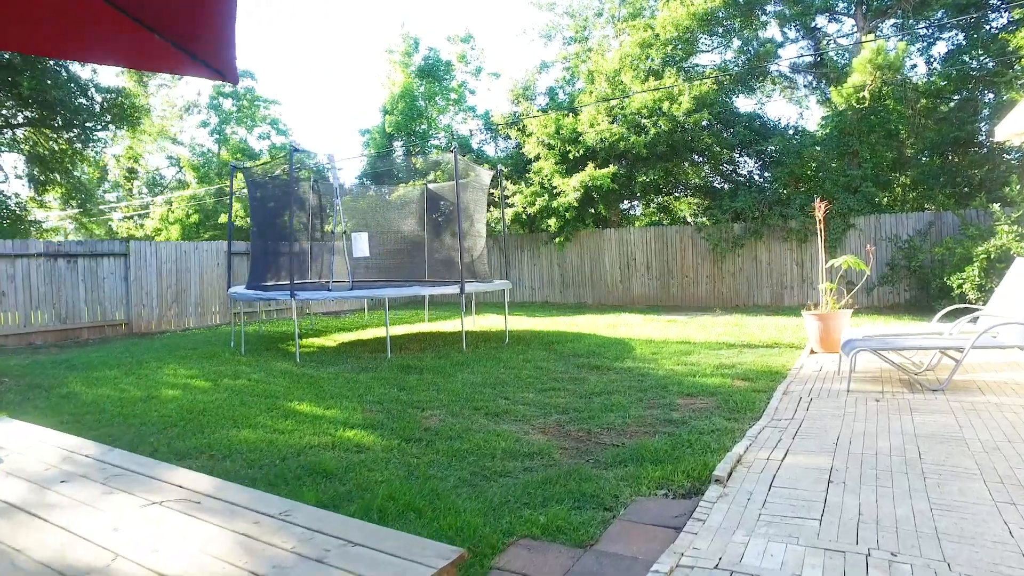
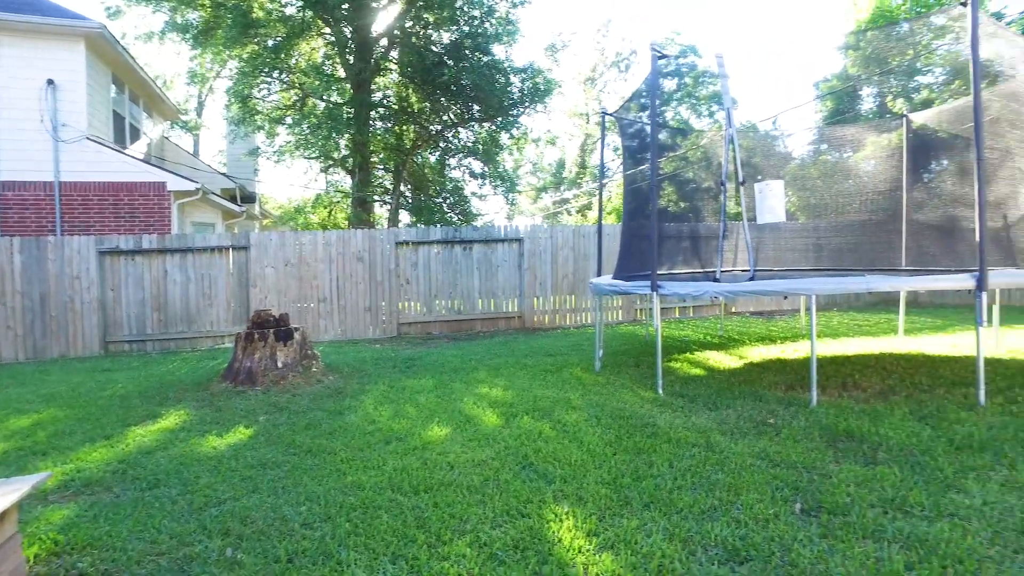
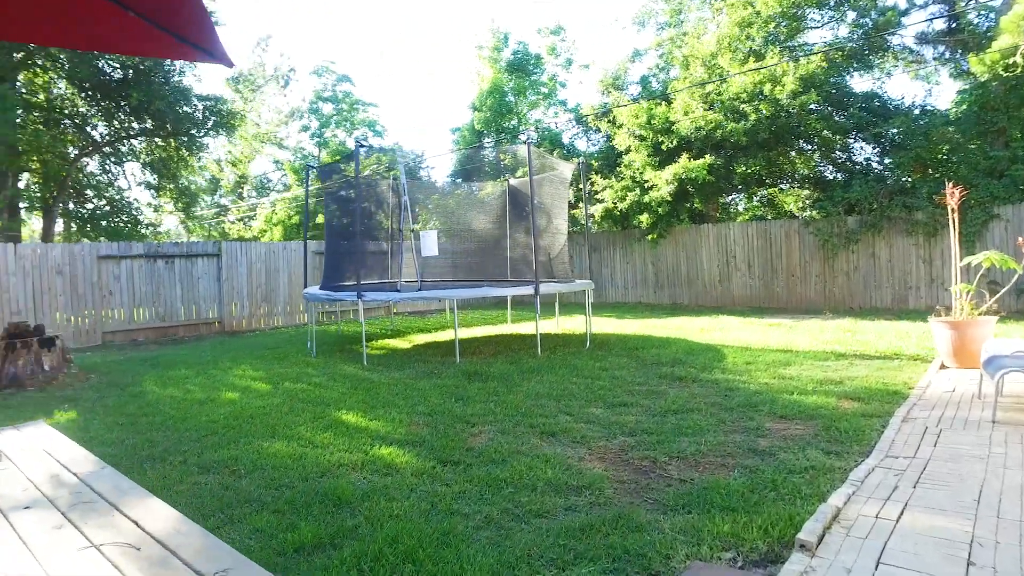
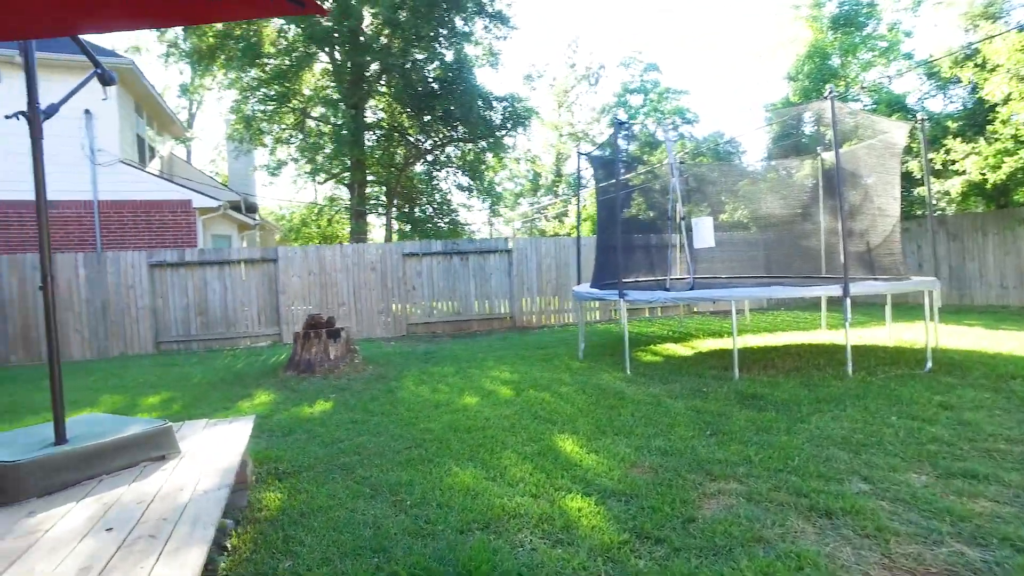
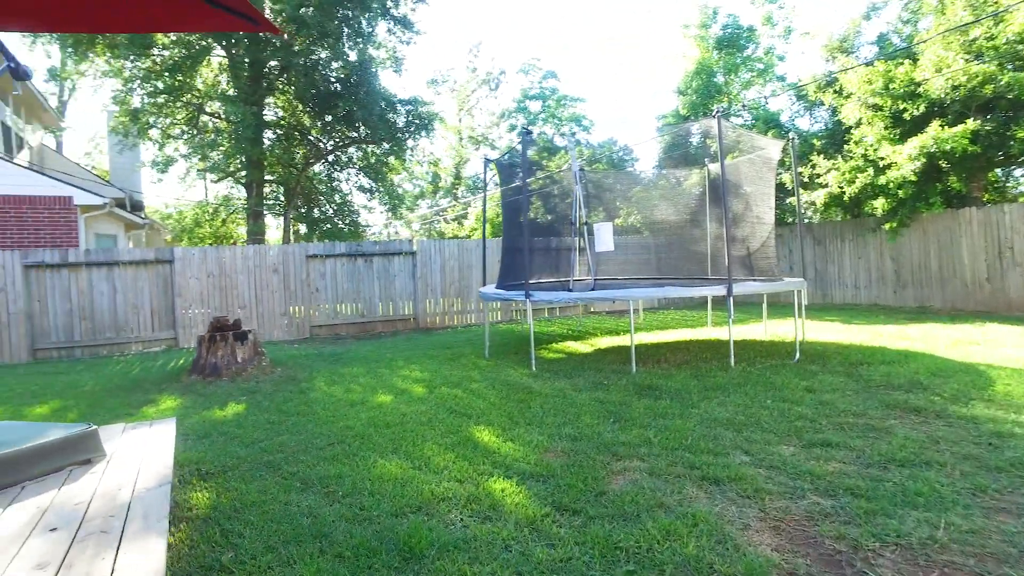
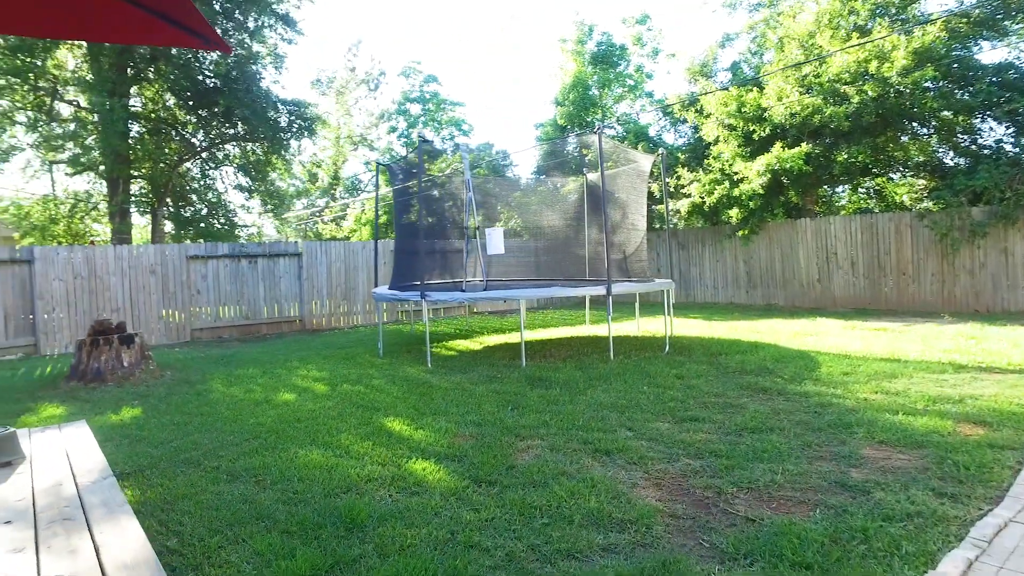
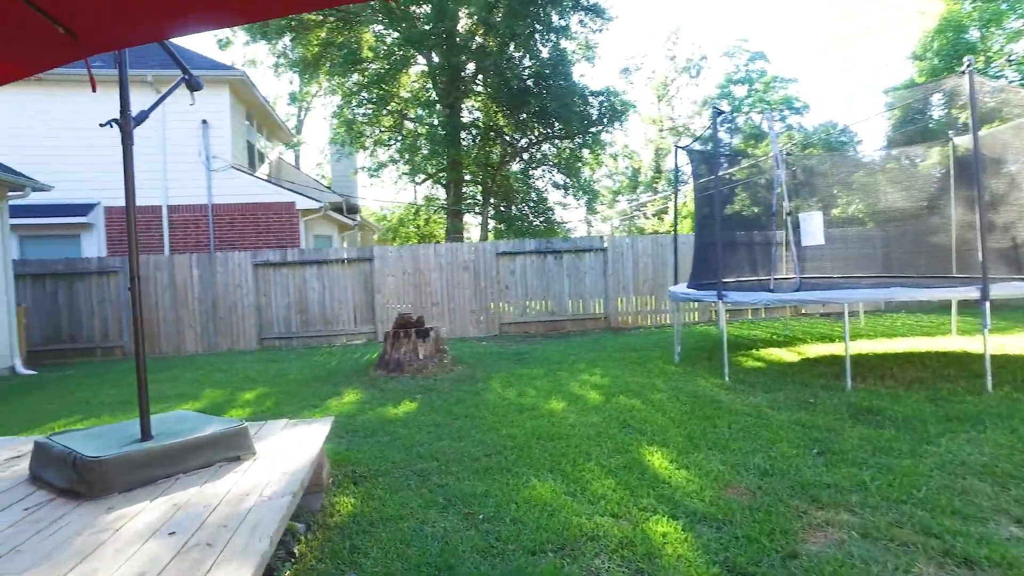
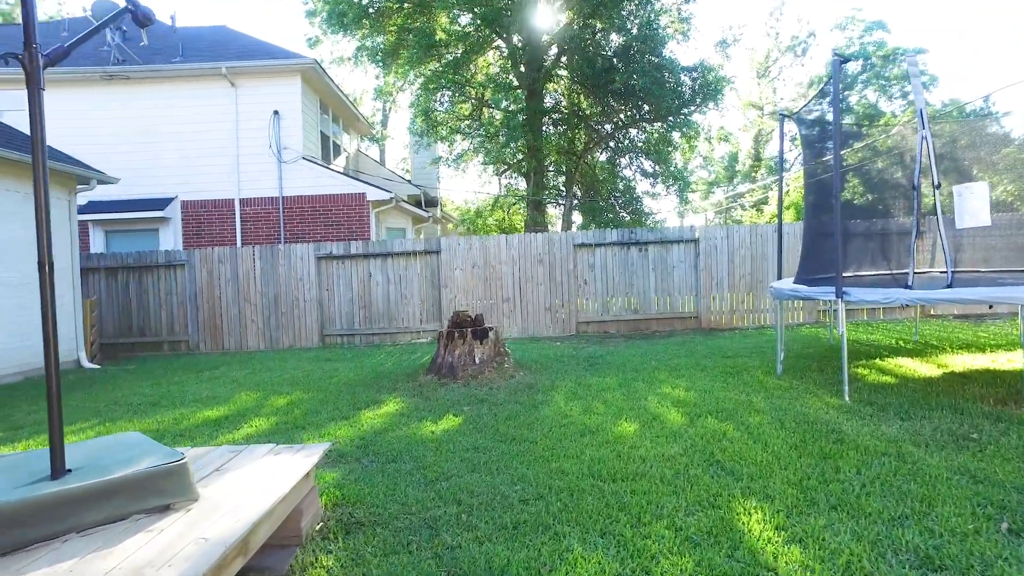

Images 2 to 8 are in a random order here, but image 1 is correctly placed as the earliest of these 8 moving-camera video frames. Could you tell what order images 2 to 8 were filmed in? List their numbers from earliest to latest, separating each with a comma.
3, 6, 5, 4, 7, 8, 2
